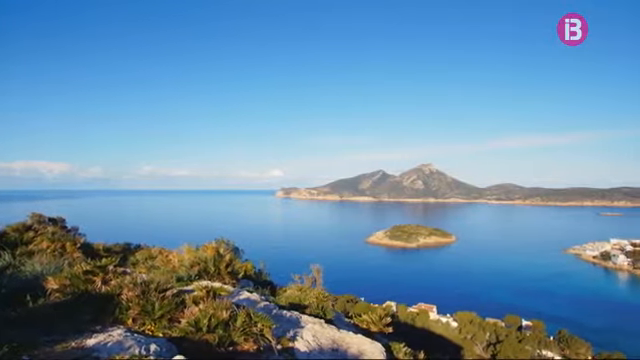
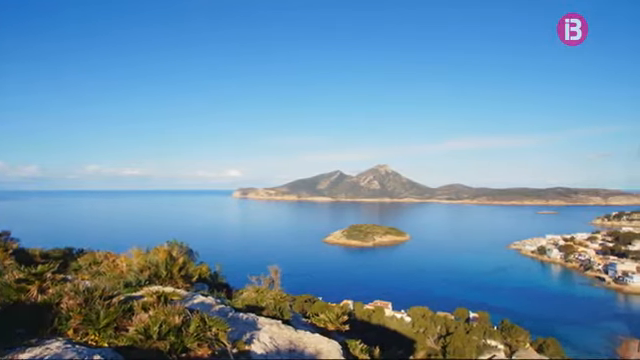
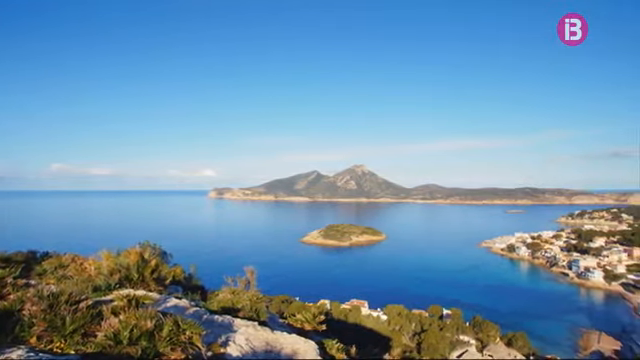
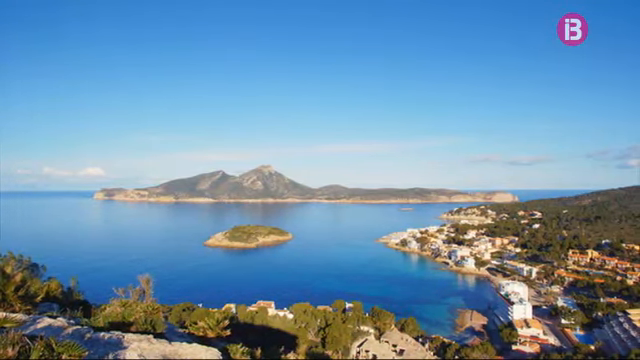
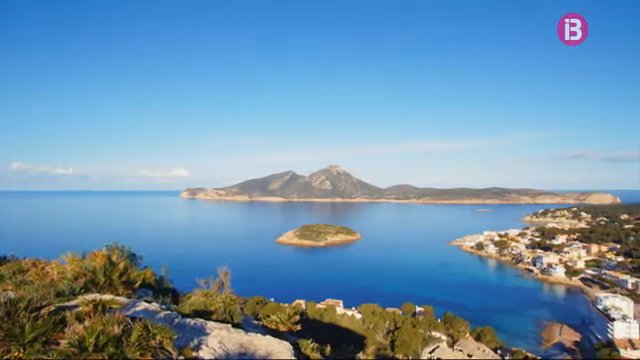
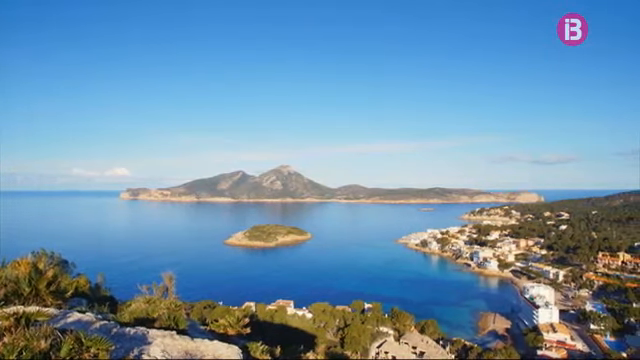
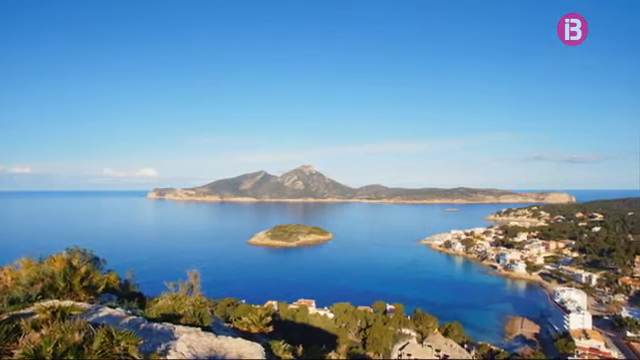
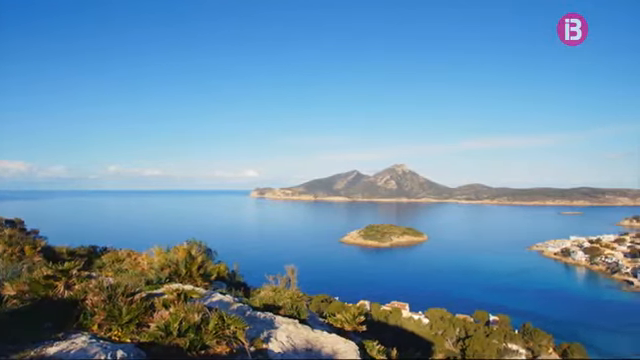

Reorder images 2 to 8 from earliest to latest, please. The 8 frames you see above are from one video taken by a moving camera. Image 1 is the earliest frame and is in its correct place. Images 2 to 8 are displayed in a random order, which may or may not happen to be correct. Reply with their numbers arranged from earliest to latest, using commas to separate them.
8, 2, 3, 5, 7, 6, 4
